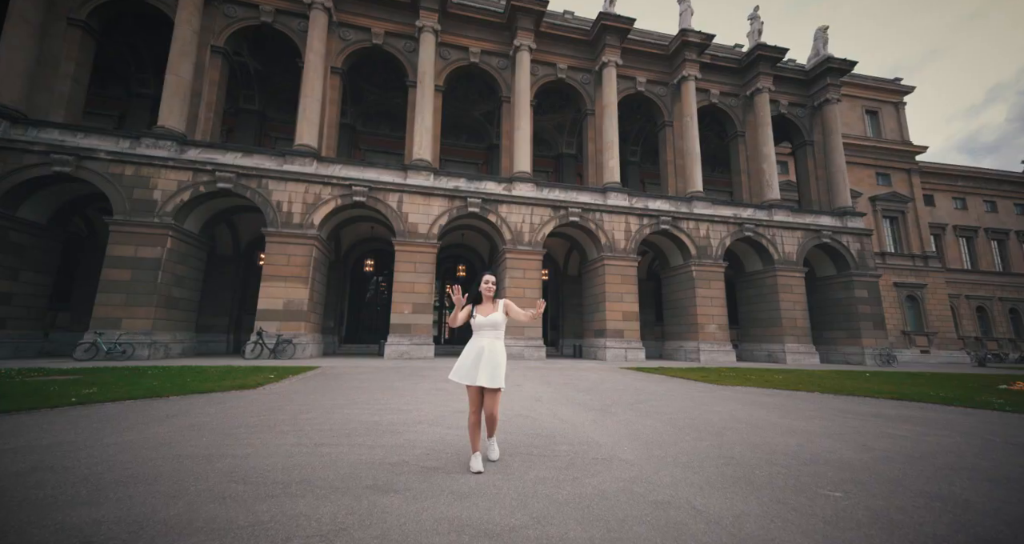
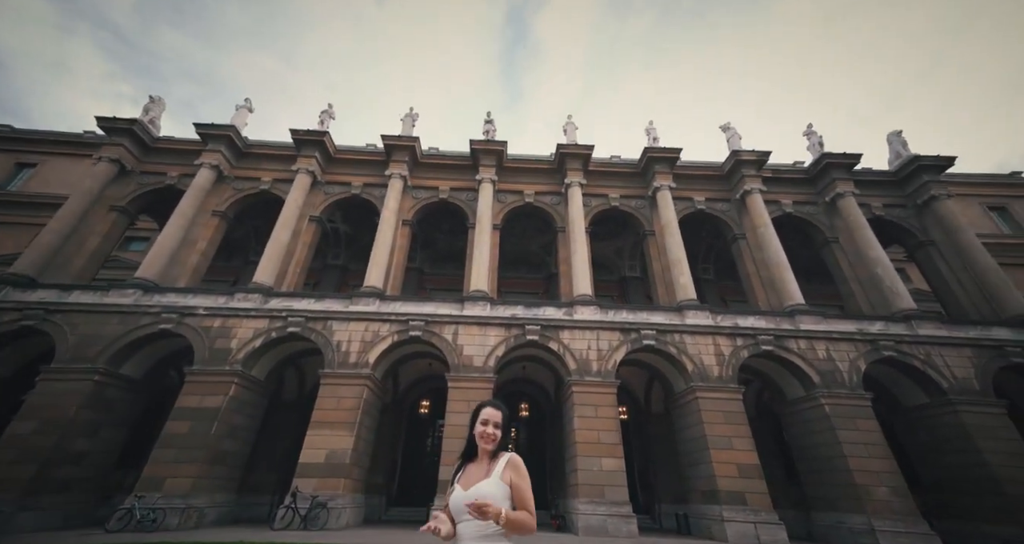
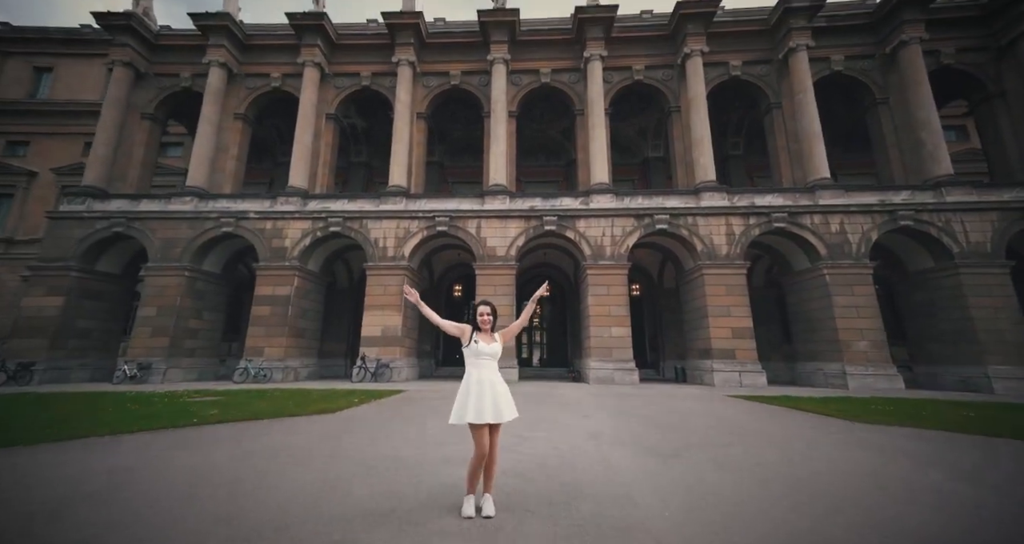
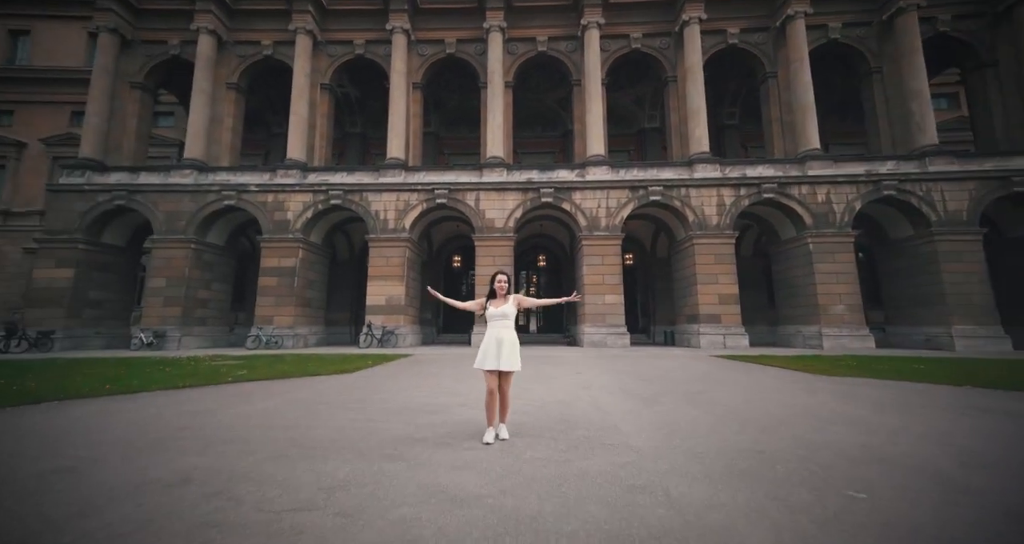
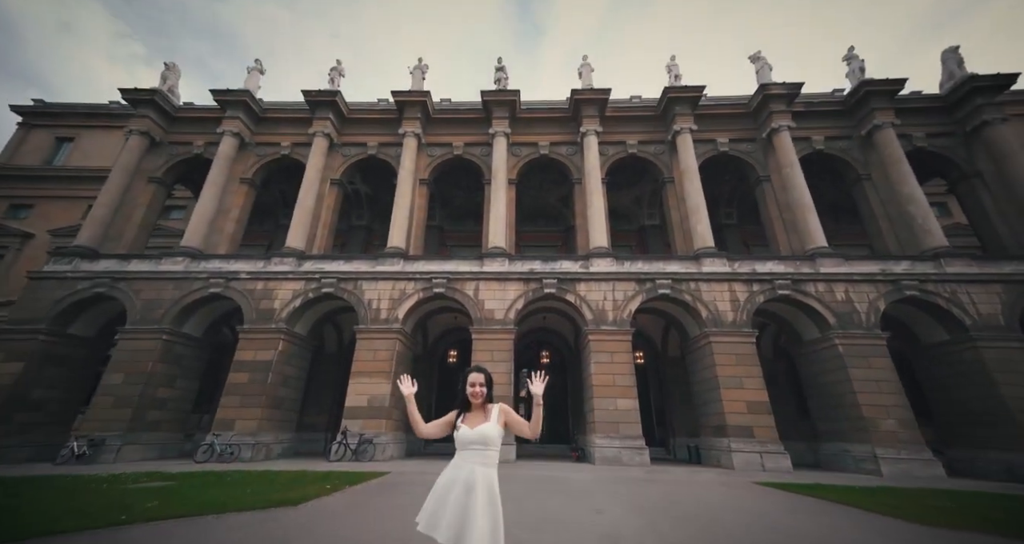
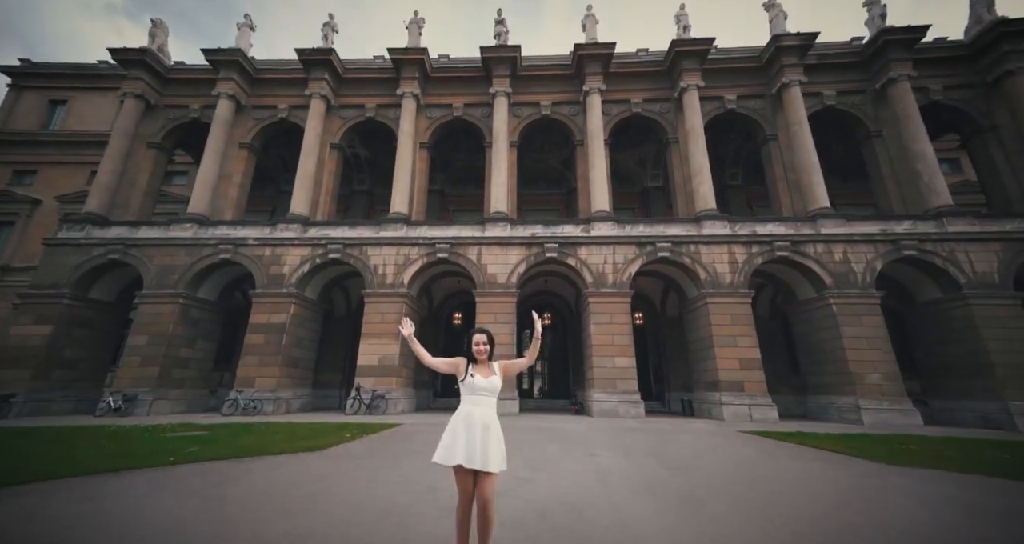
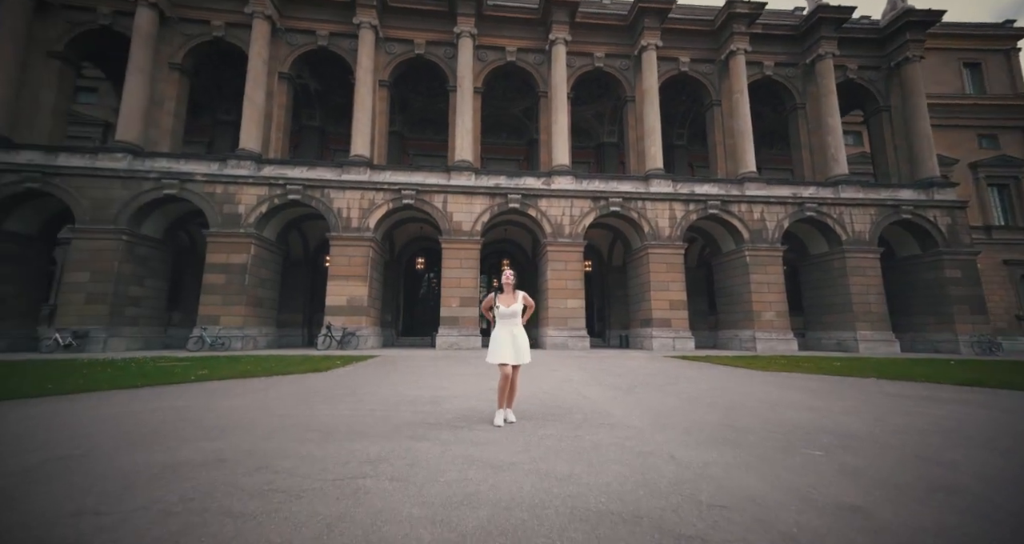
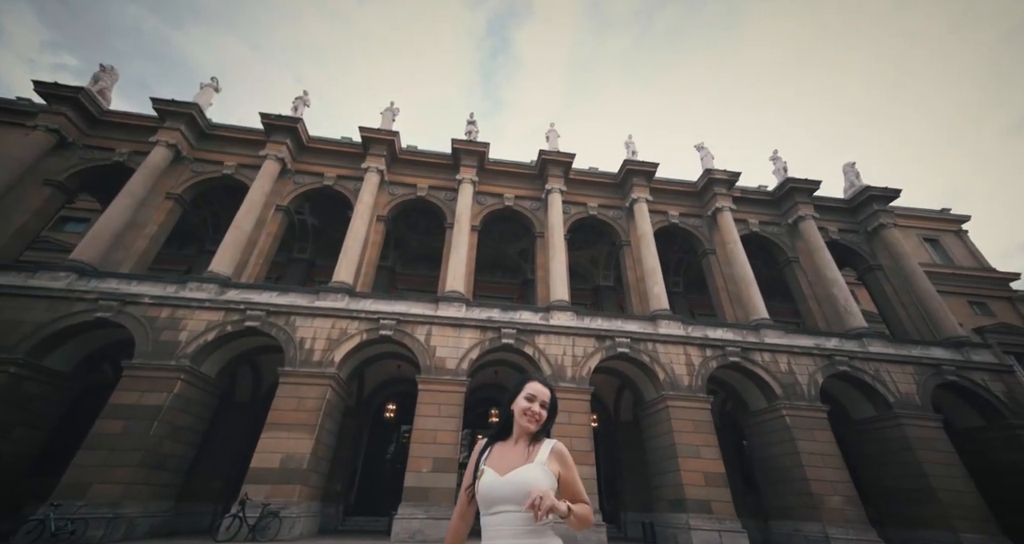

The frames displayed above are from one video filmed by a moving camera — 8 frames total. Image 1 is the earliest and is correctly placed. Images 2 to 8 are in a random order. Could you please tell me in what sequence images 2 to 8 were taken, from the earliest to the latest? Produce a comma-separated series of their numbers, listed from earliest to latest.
7, 4, 3, 6, 5, 2, 8
